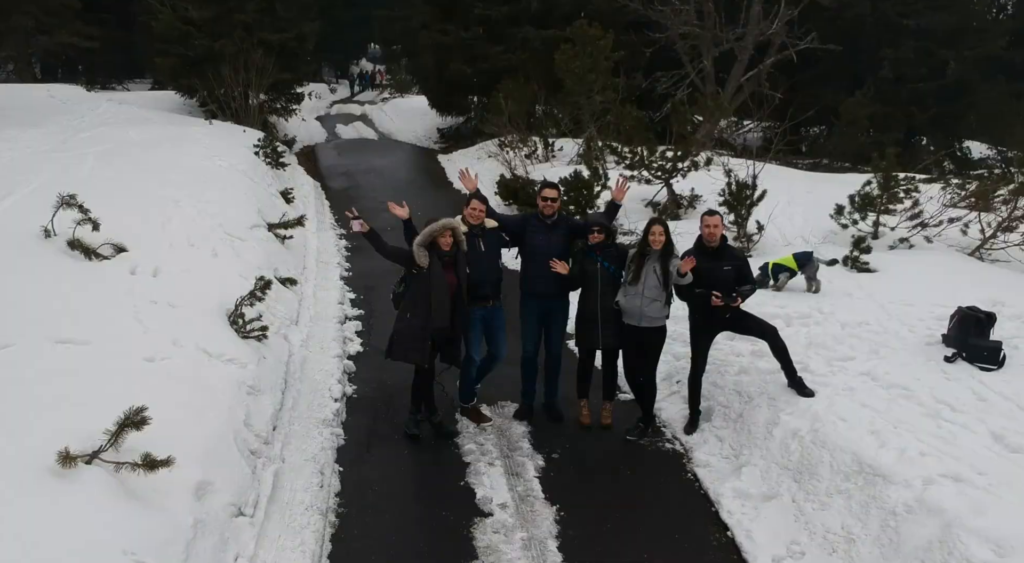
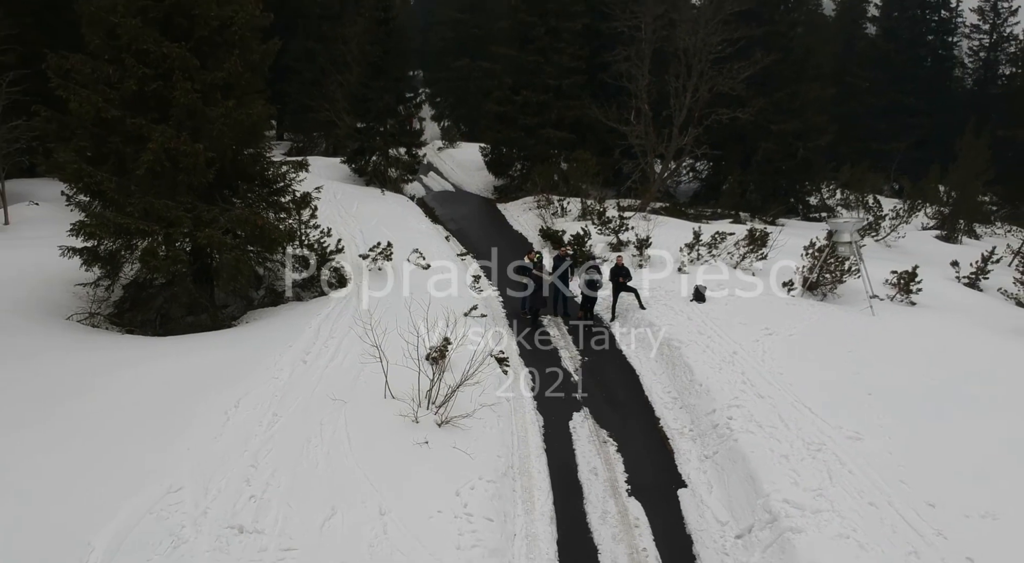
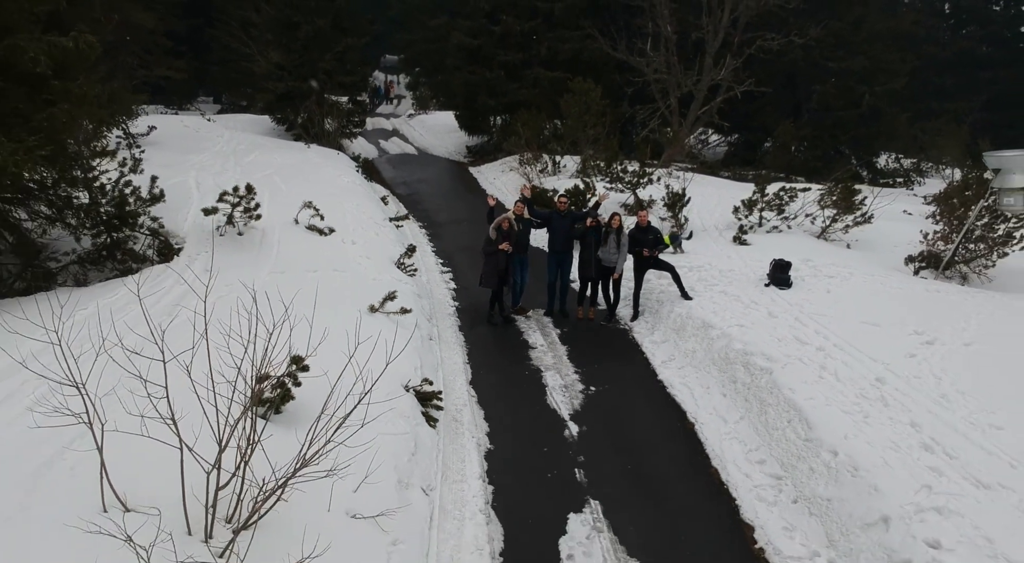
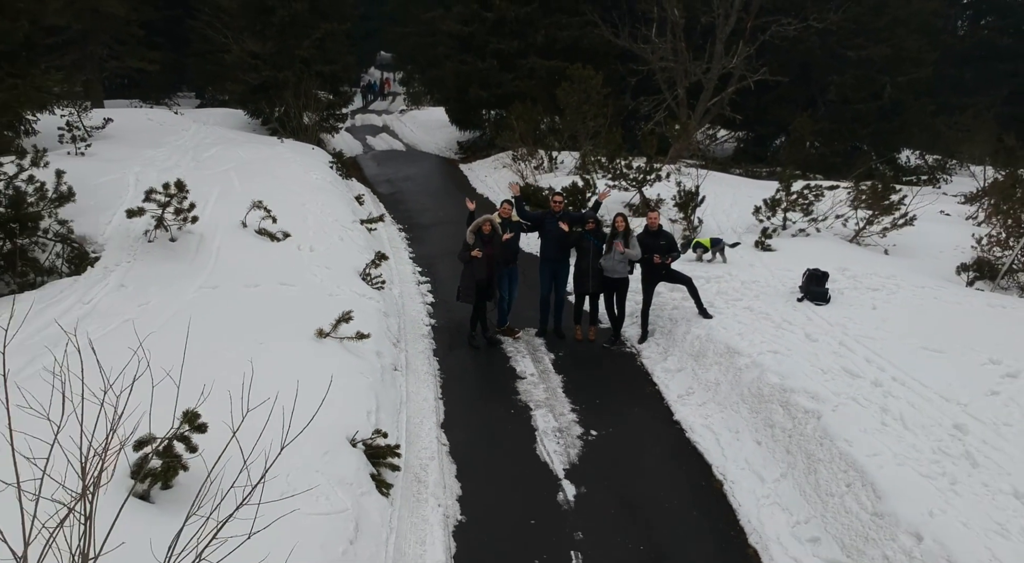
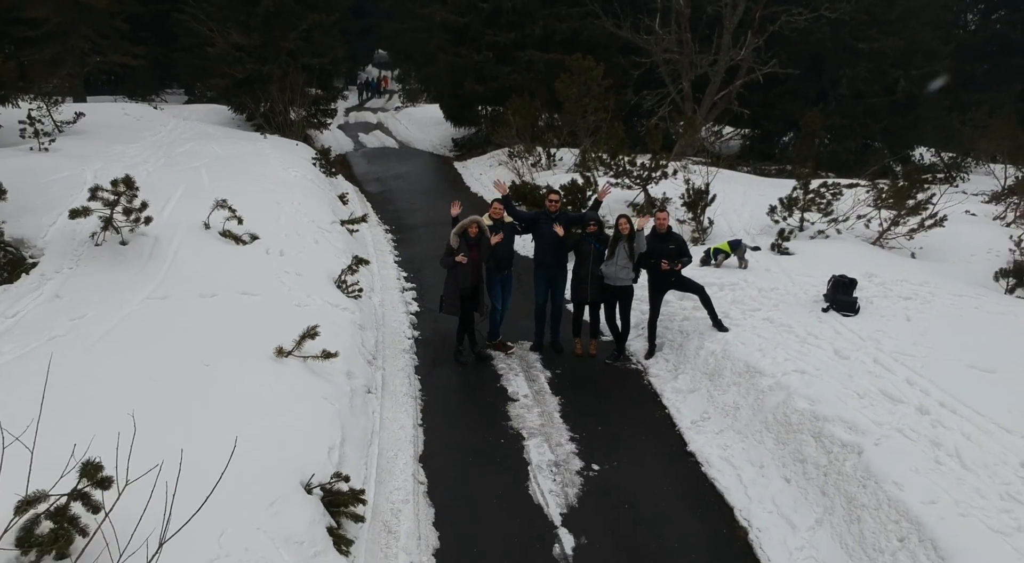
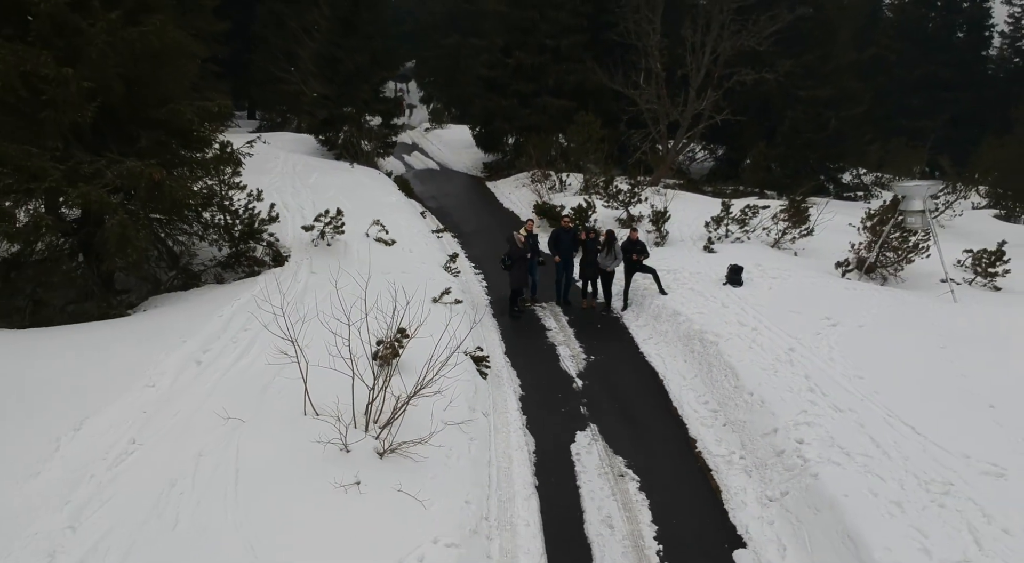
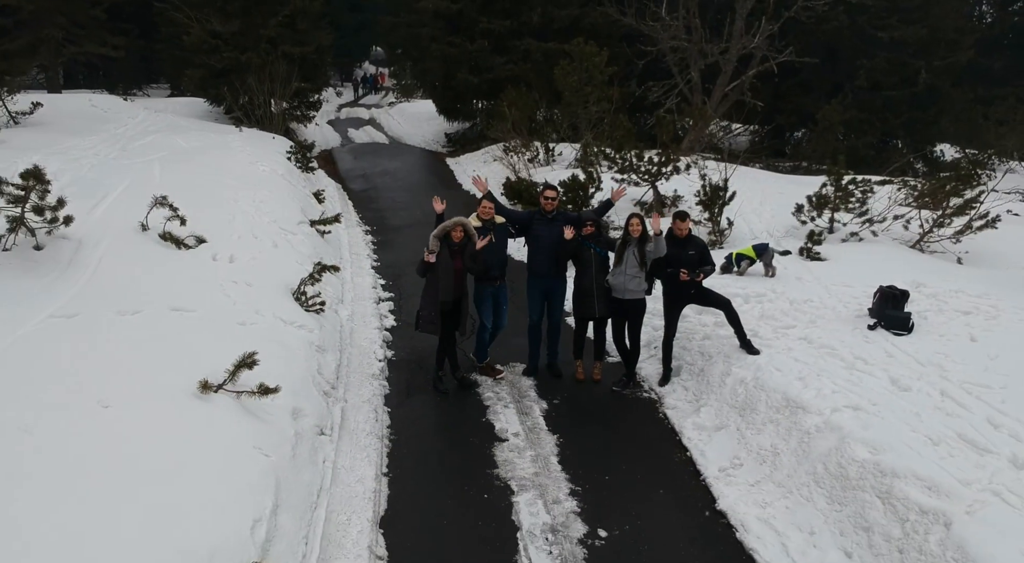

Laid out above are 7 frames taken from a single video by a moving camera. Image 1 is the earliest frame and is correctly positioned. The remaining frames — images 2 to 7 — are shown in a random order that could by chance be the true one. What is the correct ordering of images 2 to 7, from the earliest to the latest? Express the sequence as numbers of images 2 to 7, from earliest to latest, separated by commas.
7, 5, 4, 3, 6, 2
